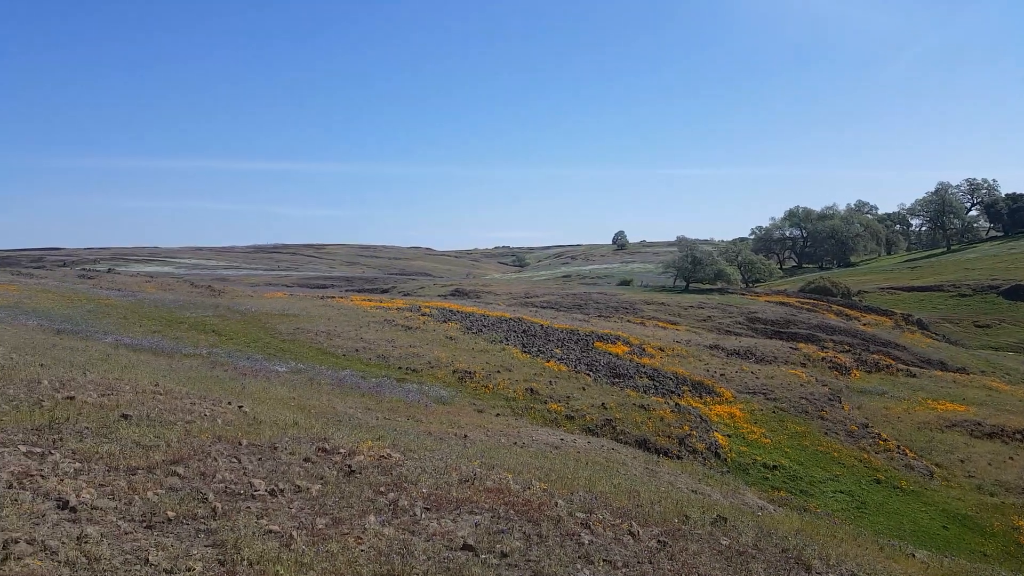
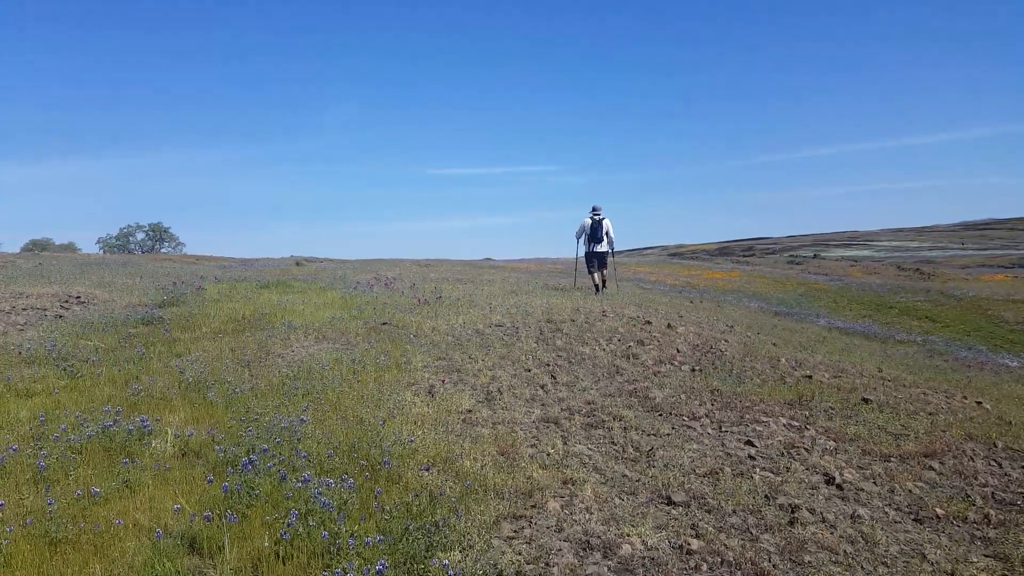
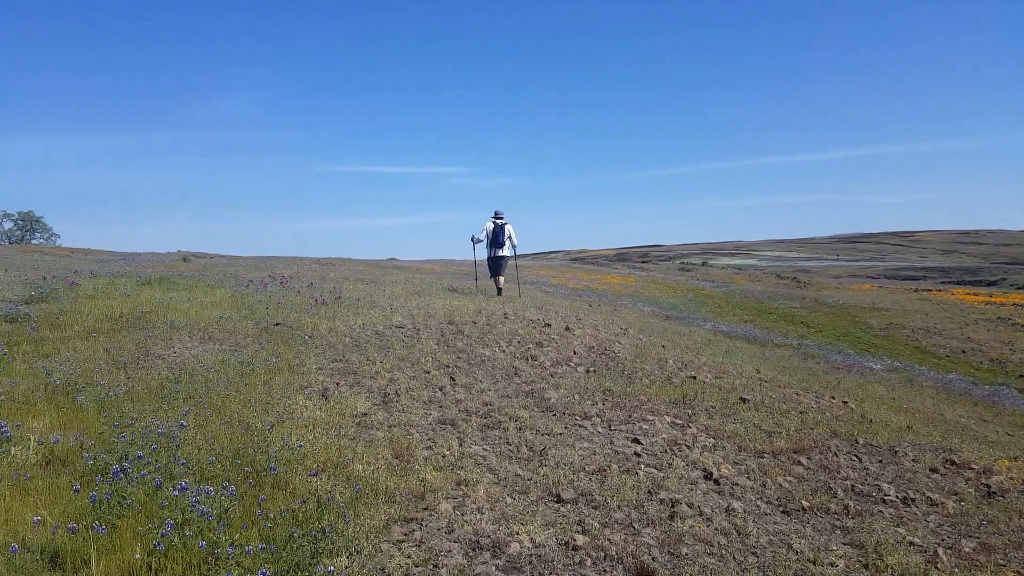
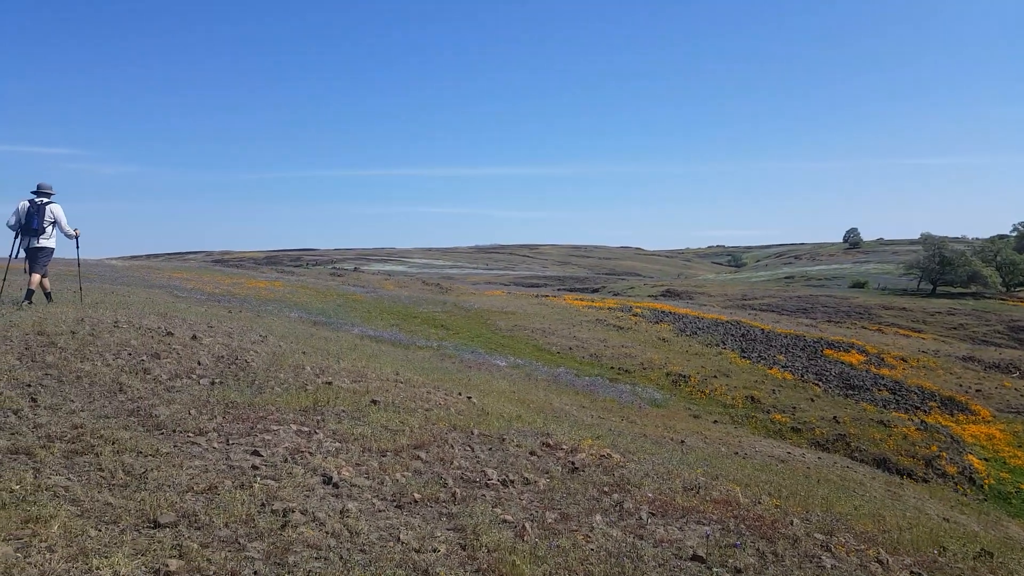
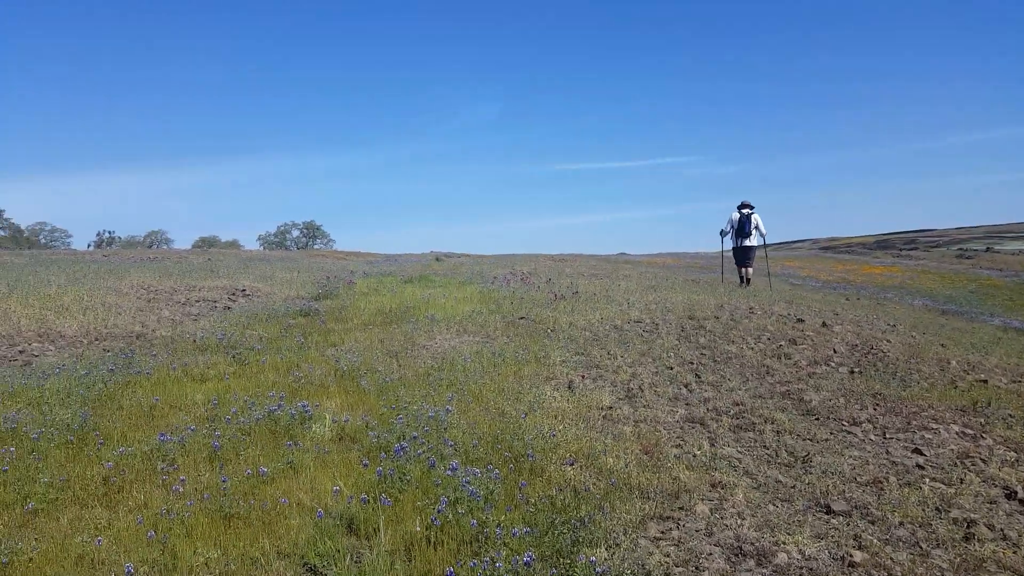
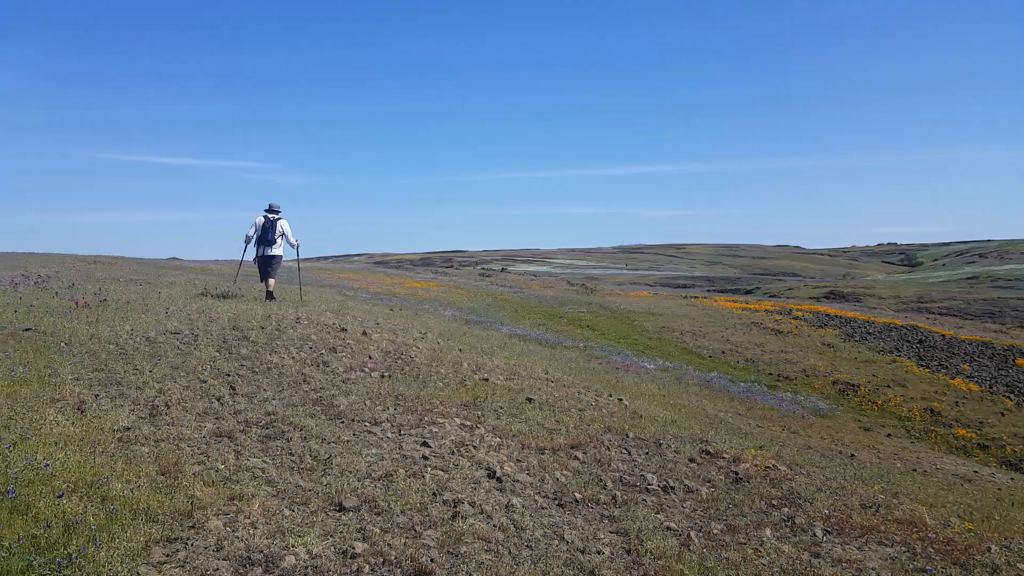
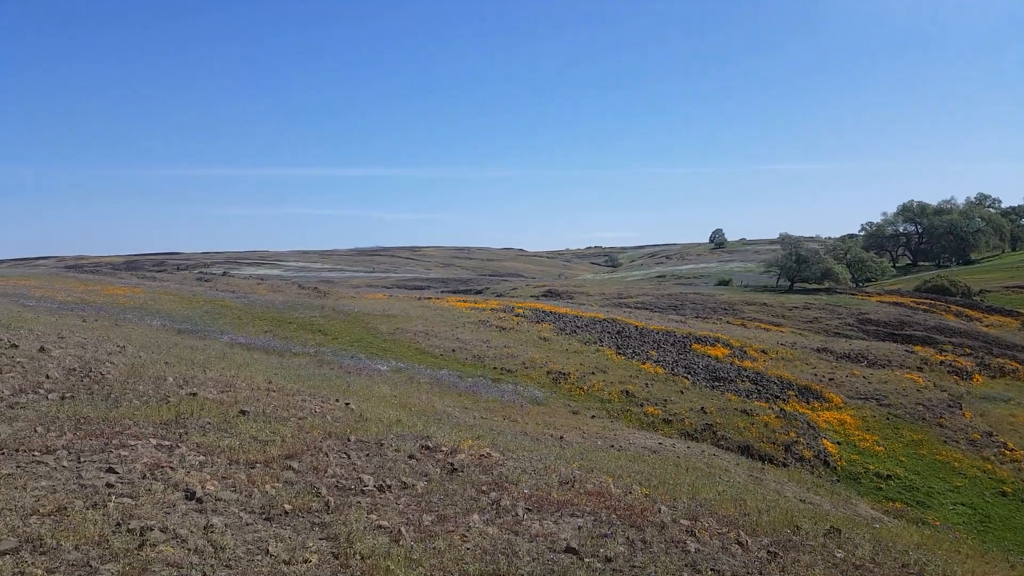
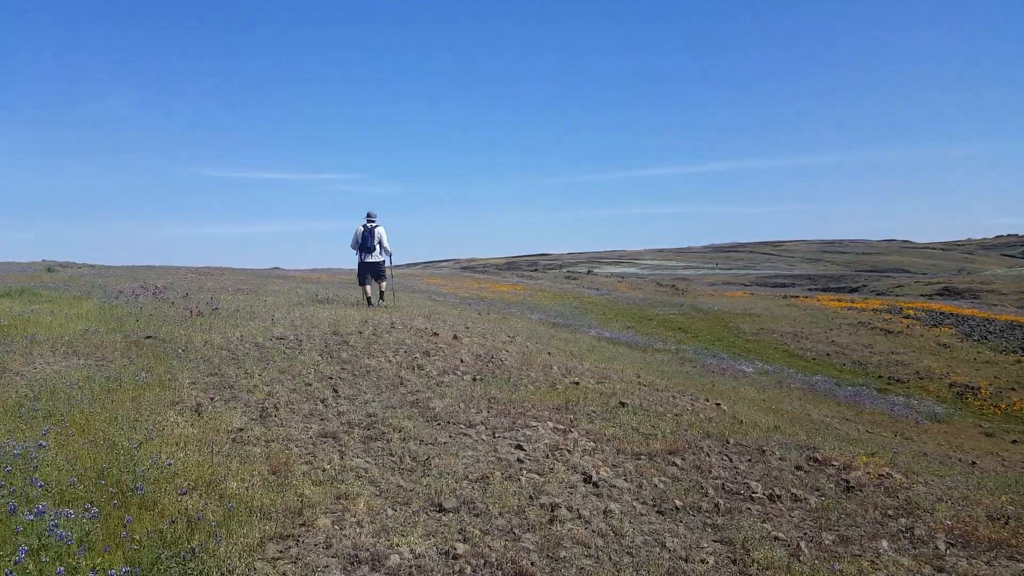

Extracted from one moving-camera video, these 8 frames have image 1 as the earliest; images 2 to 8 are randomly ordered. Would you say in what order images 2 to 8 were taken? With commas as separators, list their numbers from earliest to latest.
7, 4, 6, 8, 3, 2, 5
